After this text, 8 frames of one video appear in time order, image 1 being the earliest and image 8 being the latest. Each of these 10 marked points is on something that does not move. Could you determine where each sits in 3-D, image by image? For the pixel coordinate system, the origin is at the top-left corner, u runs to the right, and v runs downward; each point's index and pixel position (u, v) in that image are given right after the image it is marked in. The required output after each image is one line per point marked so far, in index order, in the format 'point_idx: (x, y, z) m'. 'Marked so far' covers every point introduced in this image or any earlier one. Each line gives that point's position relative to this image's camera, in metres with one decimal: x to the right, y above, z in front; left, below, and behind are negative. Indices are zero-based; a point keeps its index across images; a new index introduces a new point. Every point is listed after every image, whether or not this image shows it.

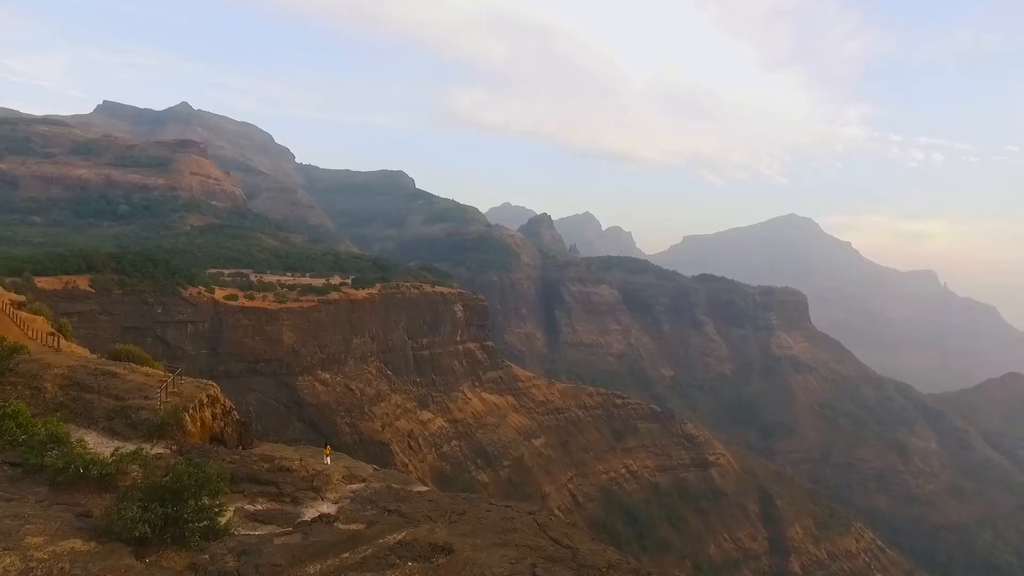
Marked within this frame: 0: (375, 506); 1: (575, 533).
0: (-1.7, -2.9, +8.2) m
1: (+0.8, -3.4, +8.7) m
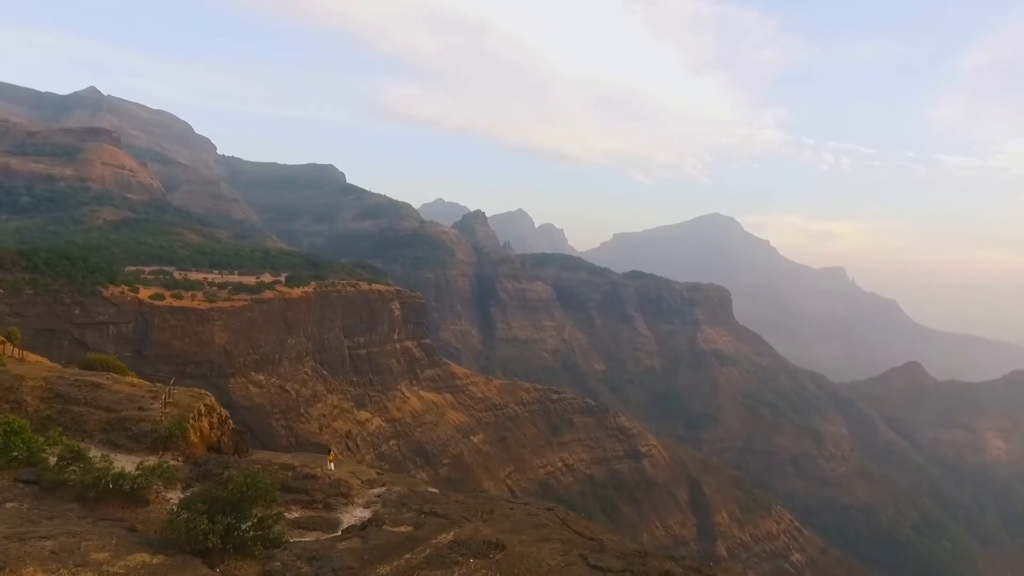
0: (-1.4, -3.1, +8.6) m
1: (+1.1, -3.6, +9.4) m
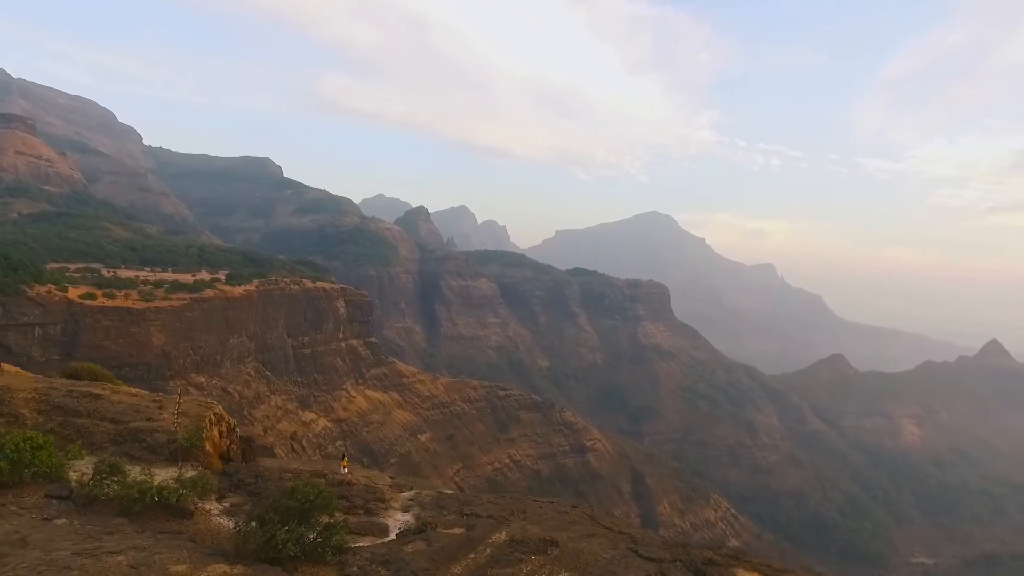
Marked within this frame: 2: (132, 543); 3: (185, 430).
0: (-0.8, -3.3, +9.0) m
1: (+1.6, -3.8, +10.0) m
2: (-4.4, -2.9, +7.0) m
3: (-5.9, -2.6, +11.2) m
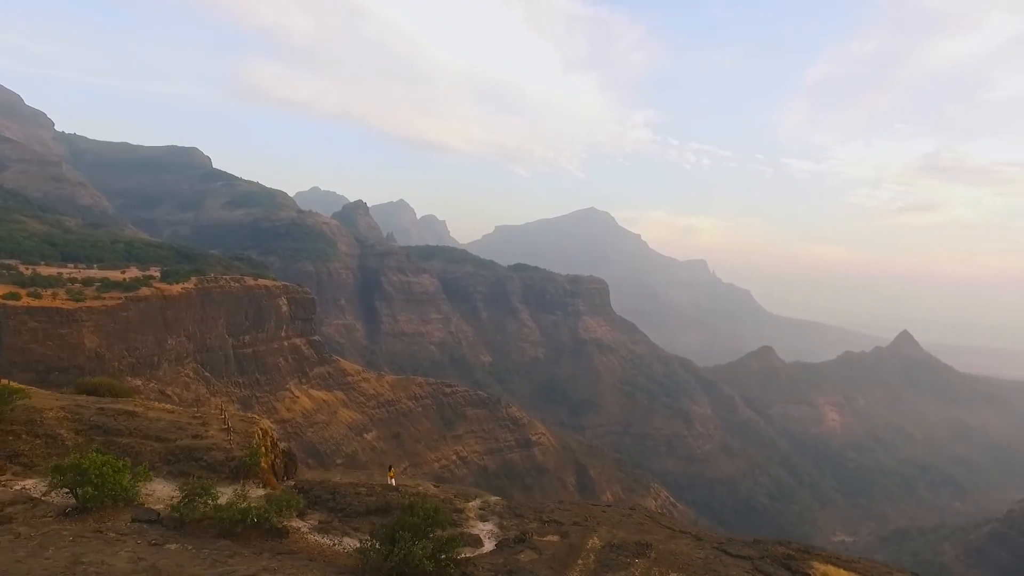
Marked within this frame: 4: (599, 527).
0: (+0.3, -3.6, +9.5) m
1: (+2.6, -4.1, +10.8) m
2: (-3.0, -3.3, +7.2) m
3: (-4.9, -2.9, +11.2) m
4: (+1.3, -3.6, +9.0) m
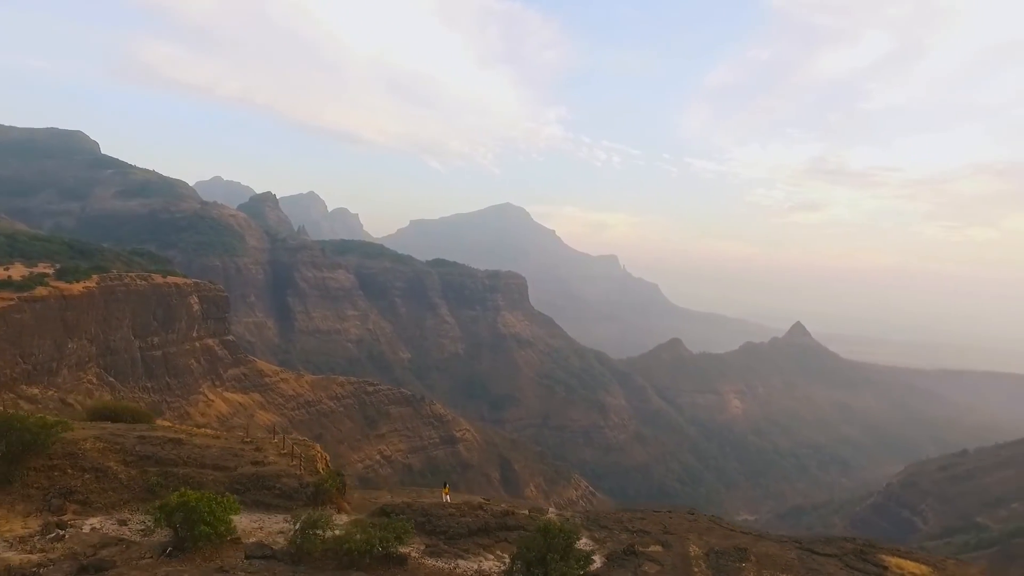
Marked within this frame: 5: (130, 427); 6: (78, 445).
0: (+1.8, -4.0, +10.2) m
1: (+3.9, -4.5, +11.7) m
2: (-1.2, -3.7, +7.4) m
3: (-3.7, -3.4, +11.1) m
4: (+2.8, -4.0, +9.7) m
5: (-7.7, -2.8, +12.3) m
6: (-7.9, -2.9, +11.1) m
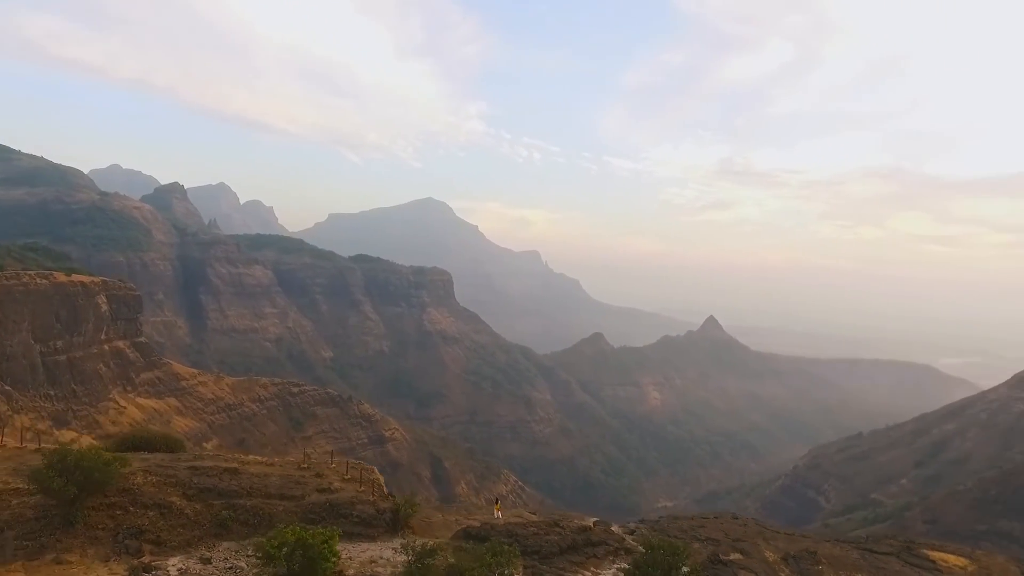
0: (+3.1, -4.5, +10.8) m
1: (+5.0, -4.9, +12.6) m
2: (+0.5, -4.2, +7.7) m
3: (-2.4, -3.8, +11.1) m
4: (+4.2, -4.4, +10.5) m
5: (-6.5, -3.3, +11.8) m
6: (-6.6, -3.3, +10.5) m
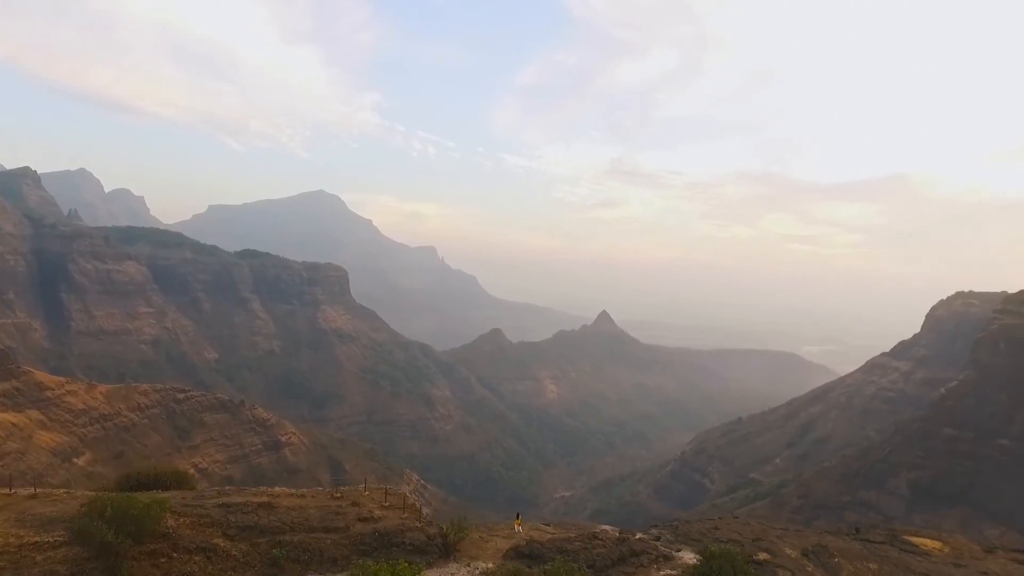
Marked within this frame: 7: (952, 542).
0: (+3.9, -4.9, +11.8) m
1: (+5.5, -5.3, +13.9) m
2: (+1.9, -4.7, +8.3) m
3: (-1.6, -4.3, +11.1) m
4: (+5.0, -4.9, +11.7) m
5: (-5.8, -3.8, +11.1) m
6: (-5.6, -3.8, +9.9) m
7: (+10.5, -6.1, +14.6) m
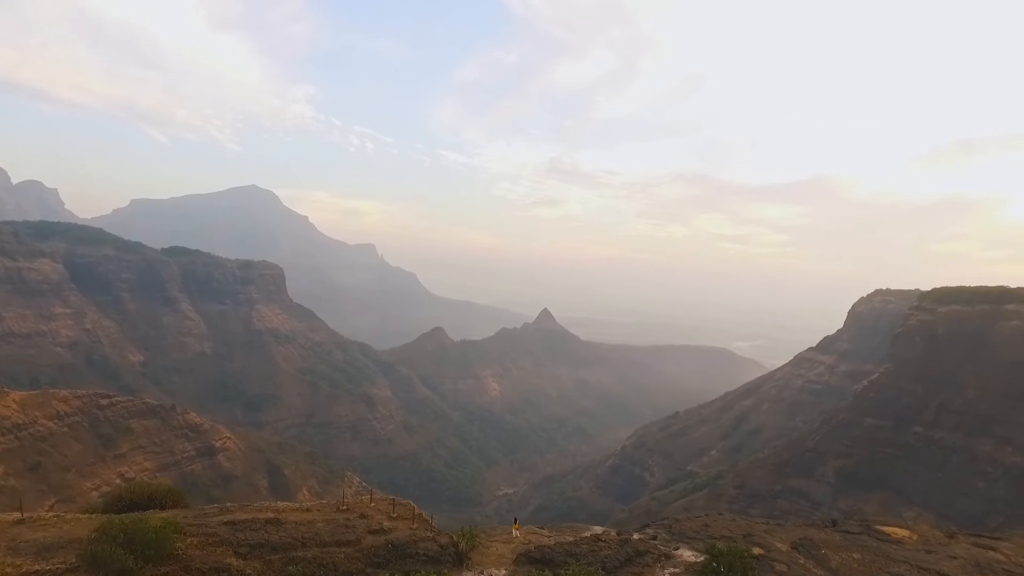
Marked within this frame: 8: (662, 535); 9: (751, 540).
0: (+4.0, -5.1, +12.4) m
1: (+5.3, -5.5, +14.6) m
2: (+2.3, -4.9, +8.7) m
3: (-1.4, -4.5, +11.2) m
4: (+5.1, -5.1, +12.4) m
5: (-5.6, -4.0, +10.8) m
6: (-5.3, -4.0, +9.6) m
7: (+10.3, -6.2, +15.8) m
8: (+3.1, -5.2, +12.9) m
9: (+4.6, -5.1, +12.2) m
